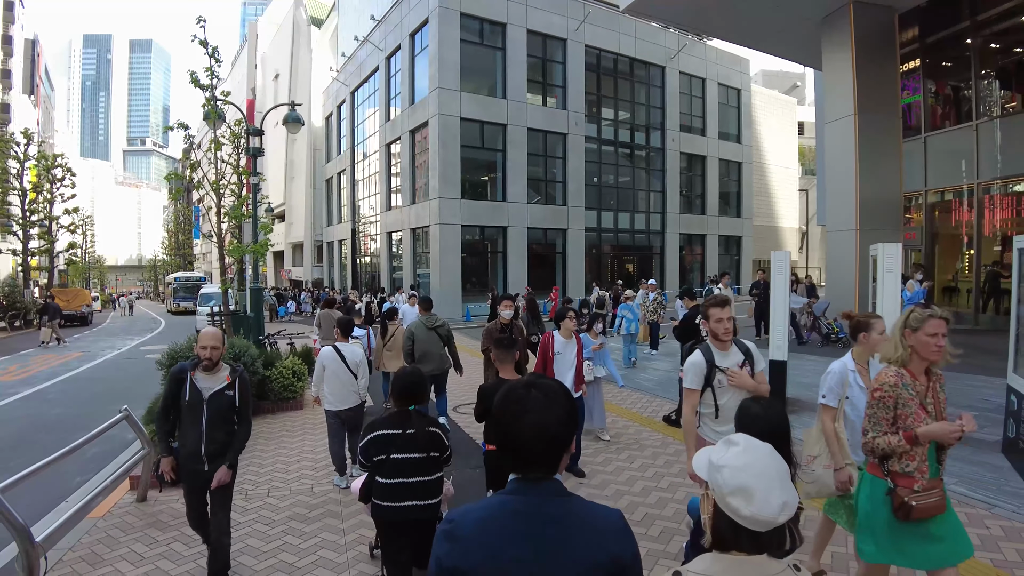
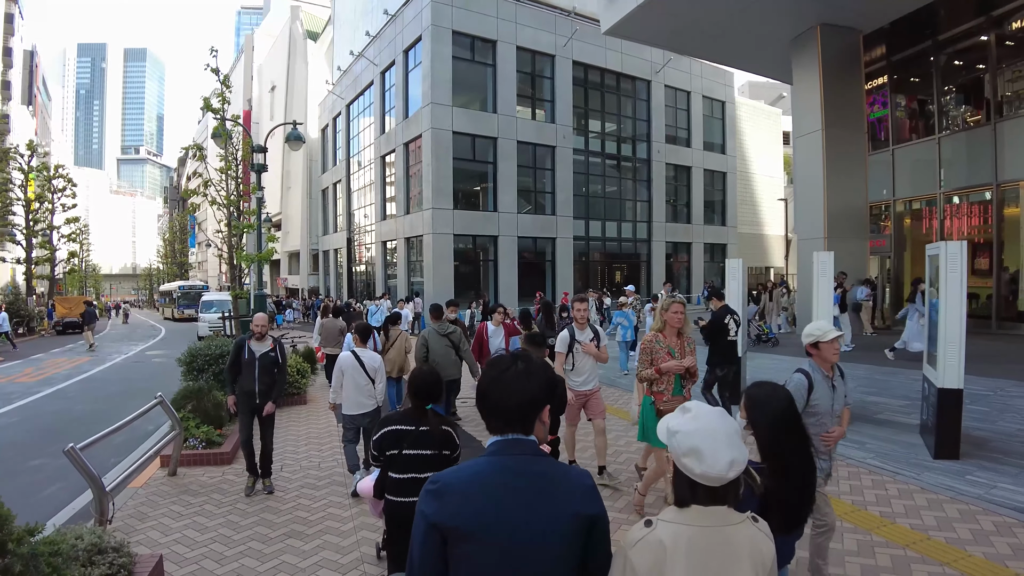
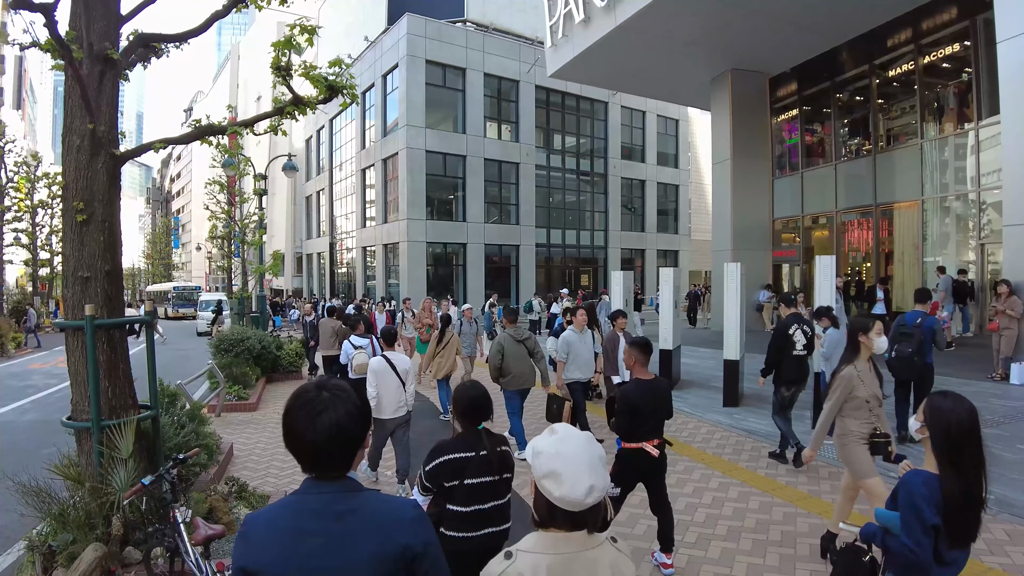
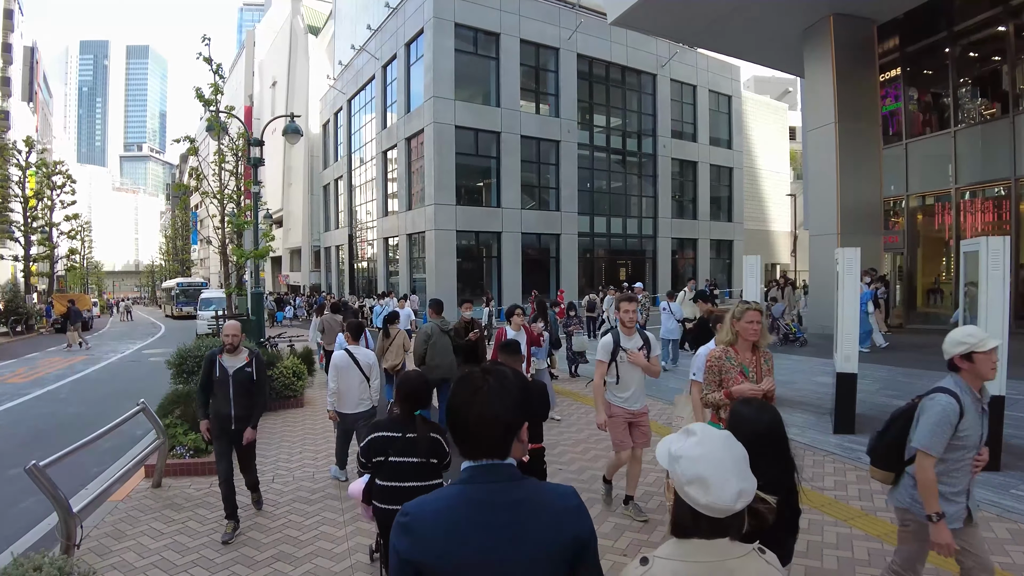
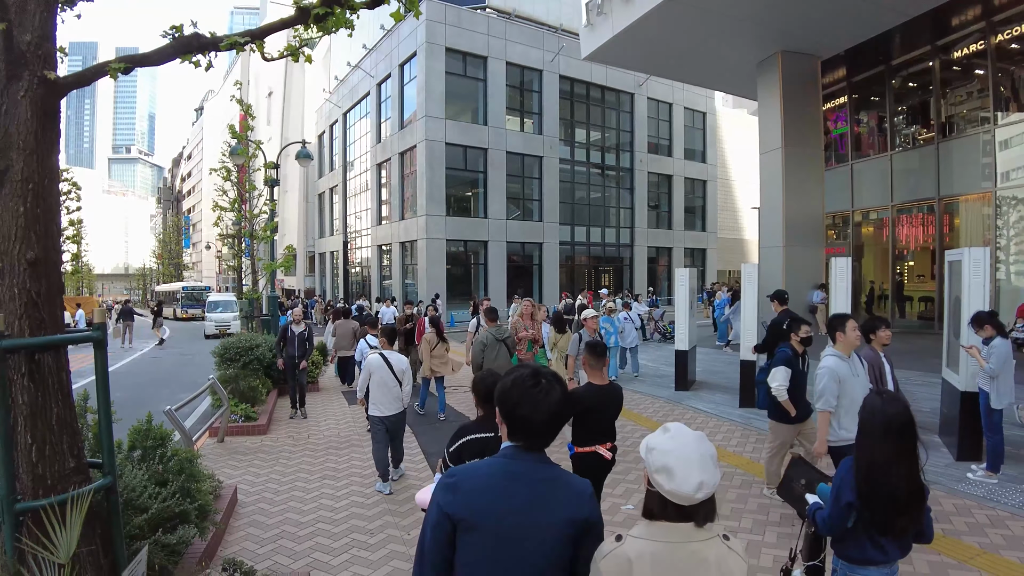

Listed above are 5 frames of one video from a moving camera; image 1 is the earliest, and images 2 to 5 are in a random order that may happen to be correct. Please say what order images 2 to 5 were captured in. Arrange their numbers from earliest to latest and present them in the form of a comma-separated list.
4, 2, 5, 3
